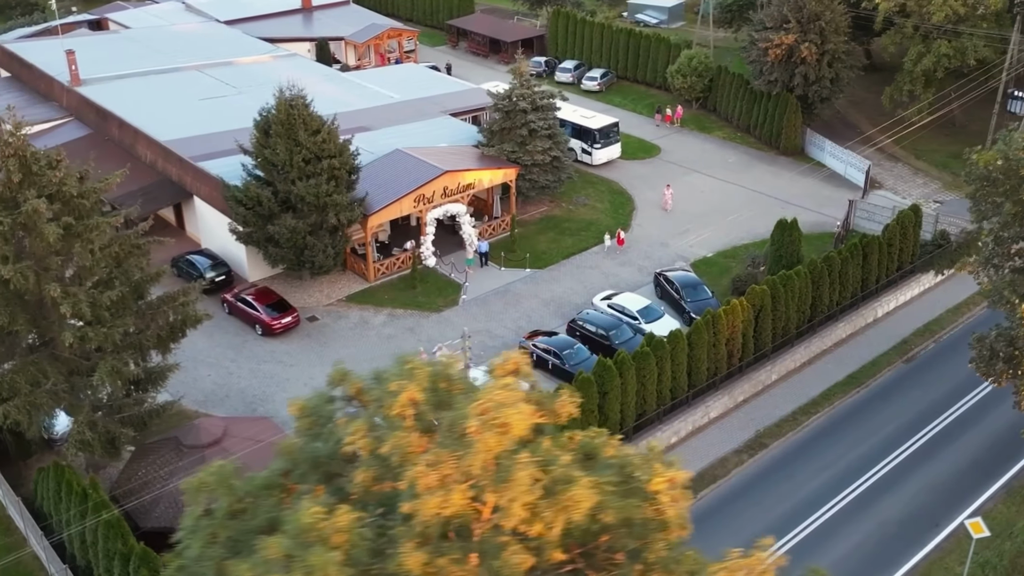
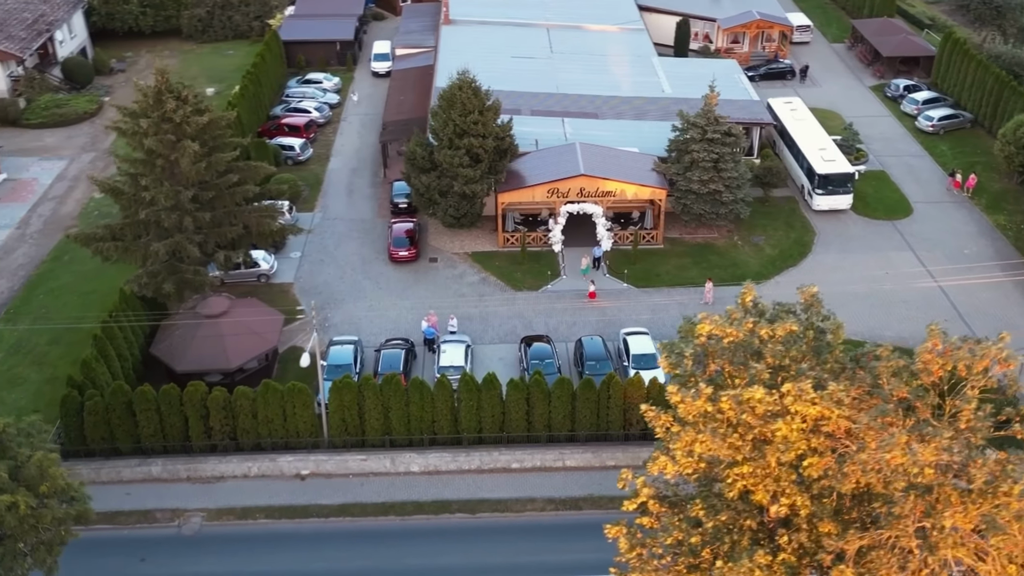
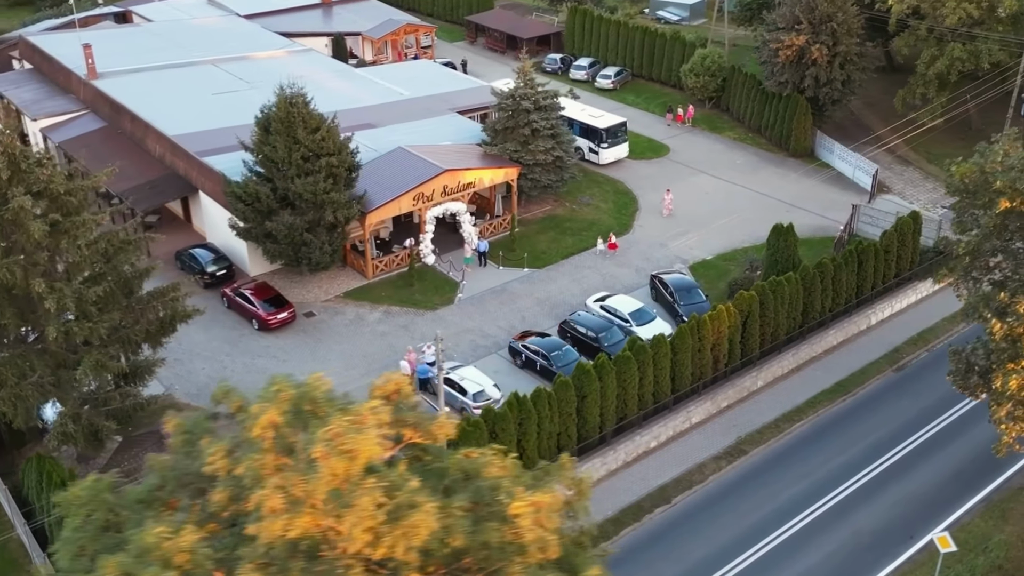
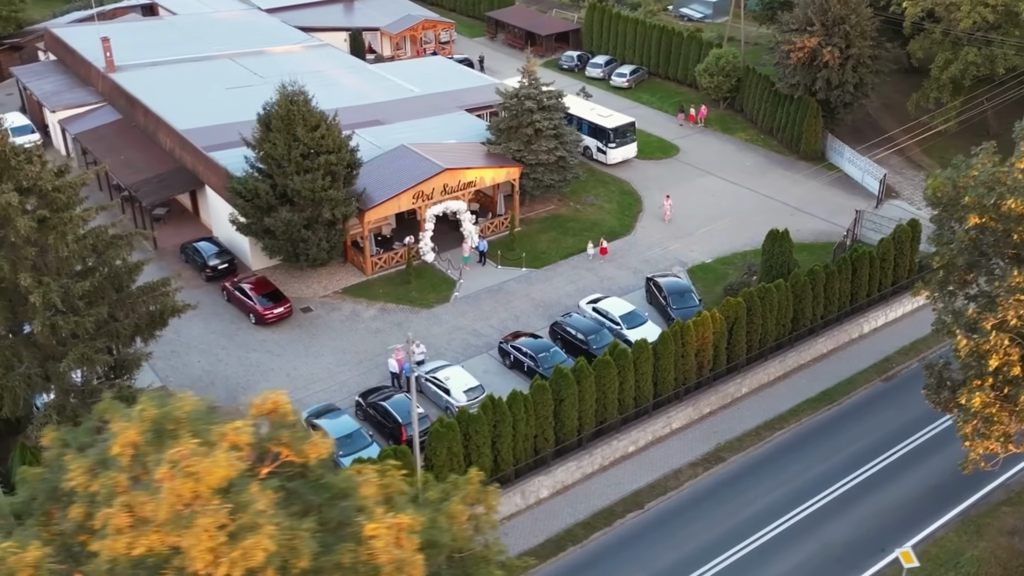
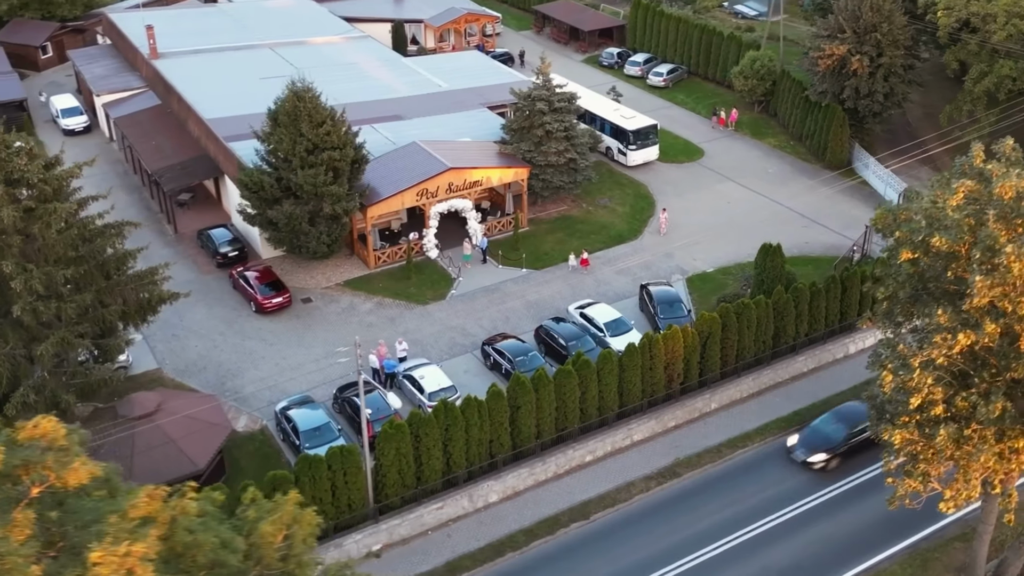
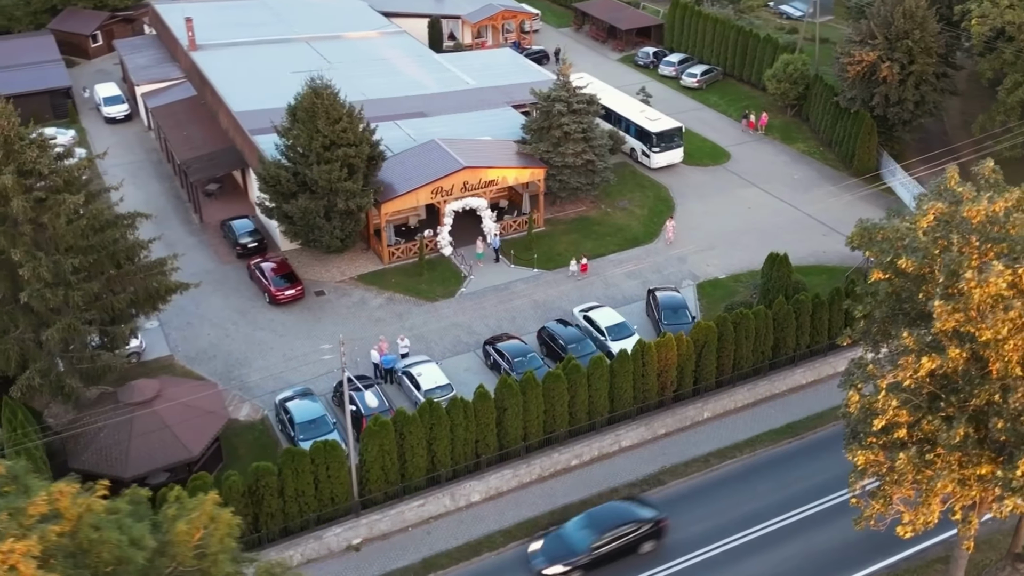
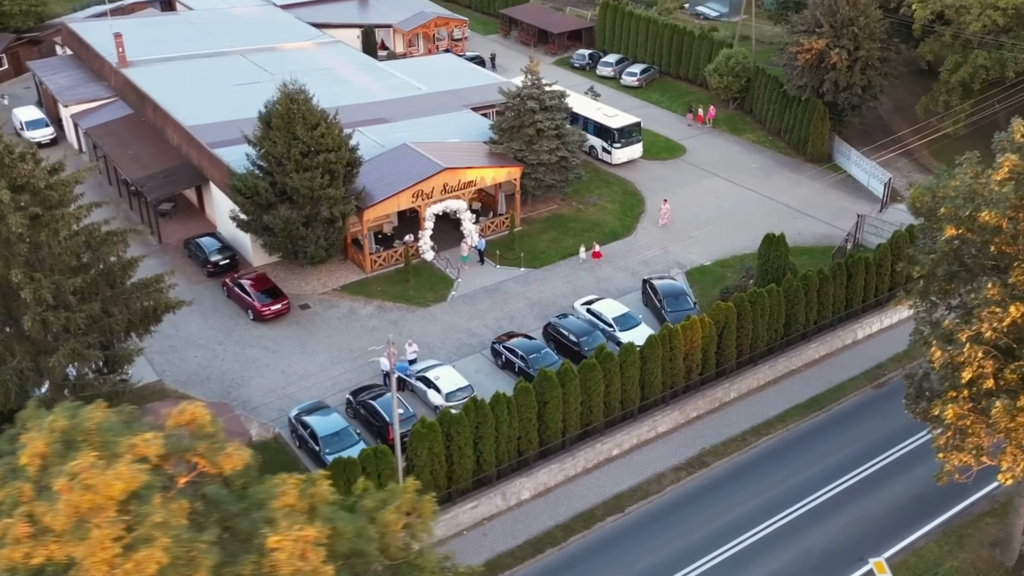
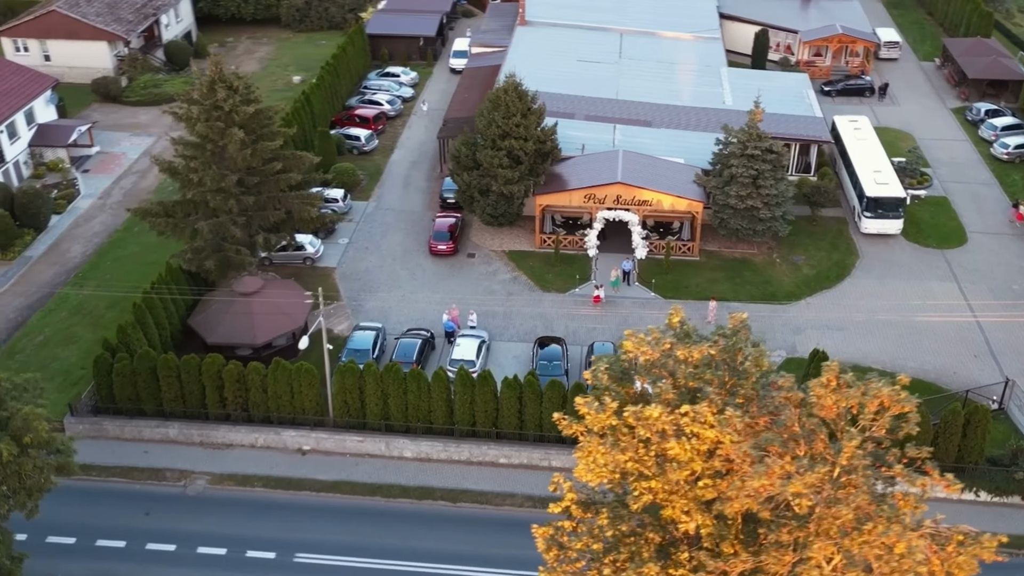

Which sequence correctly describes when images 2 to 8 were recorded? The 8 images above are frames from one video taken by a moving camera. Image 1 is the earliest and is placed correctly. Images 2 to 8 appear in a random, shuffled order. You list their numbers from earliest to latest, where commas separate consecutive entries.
3, 4, 7, 5, 6, 2, 8
